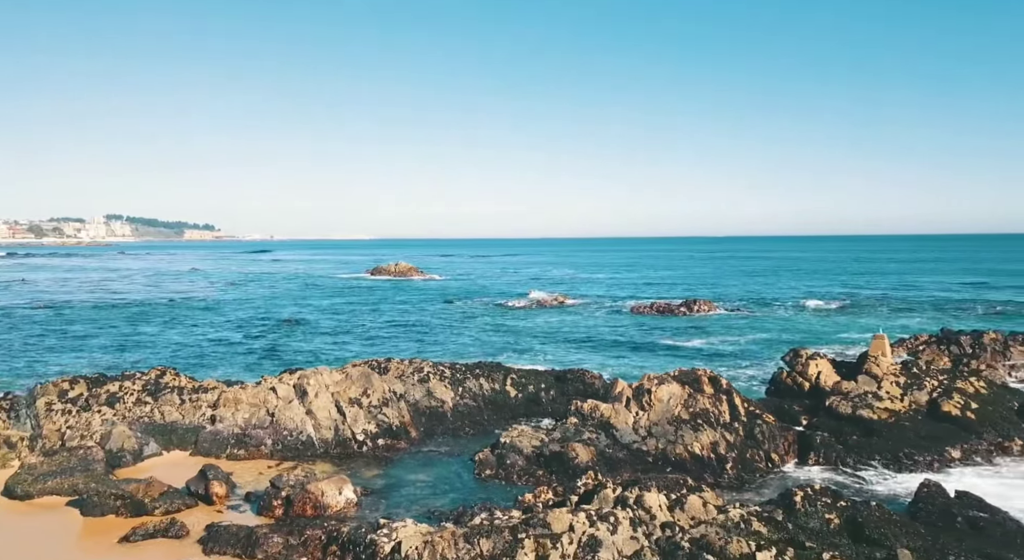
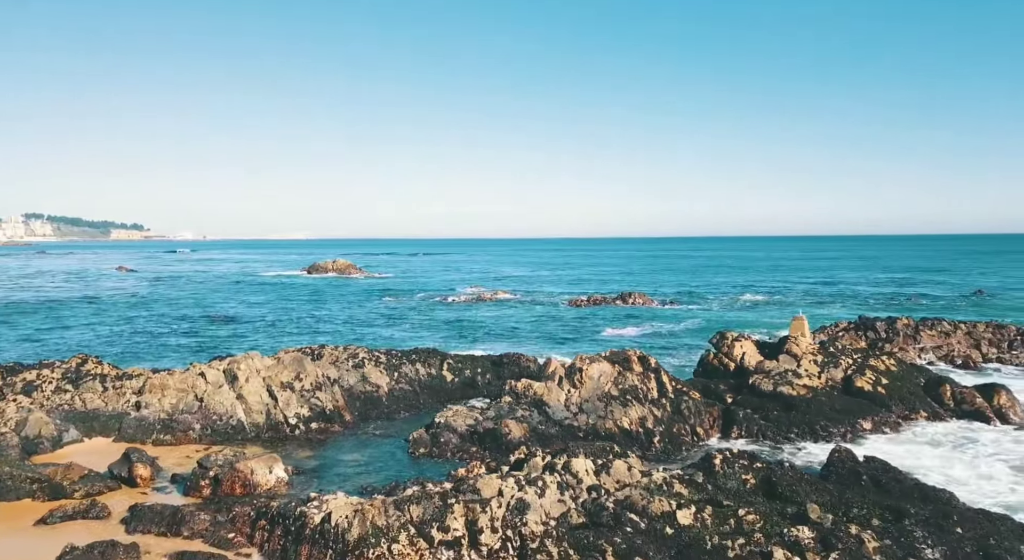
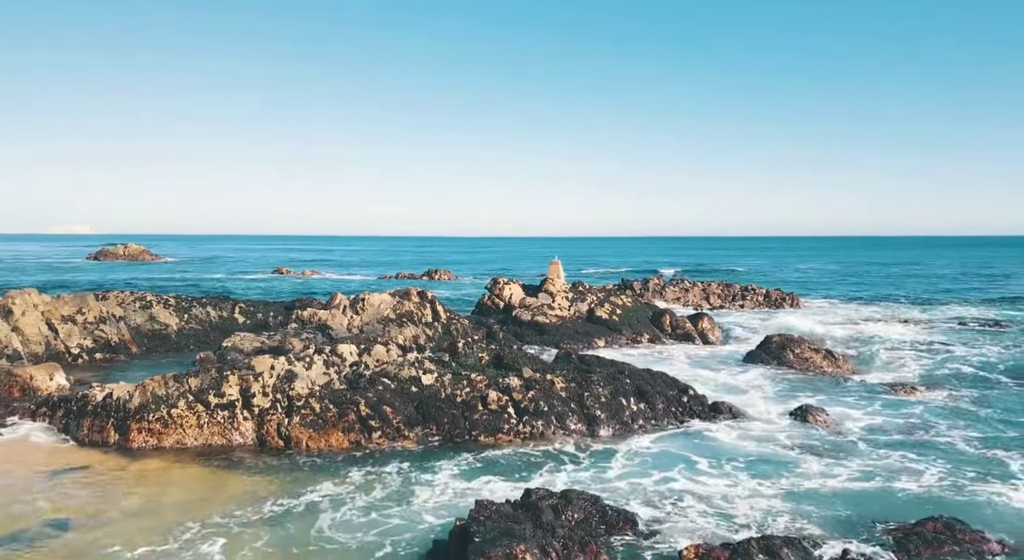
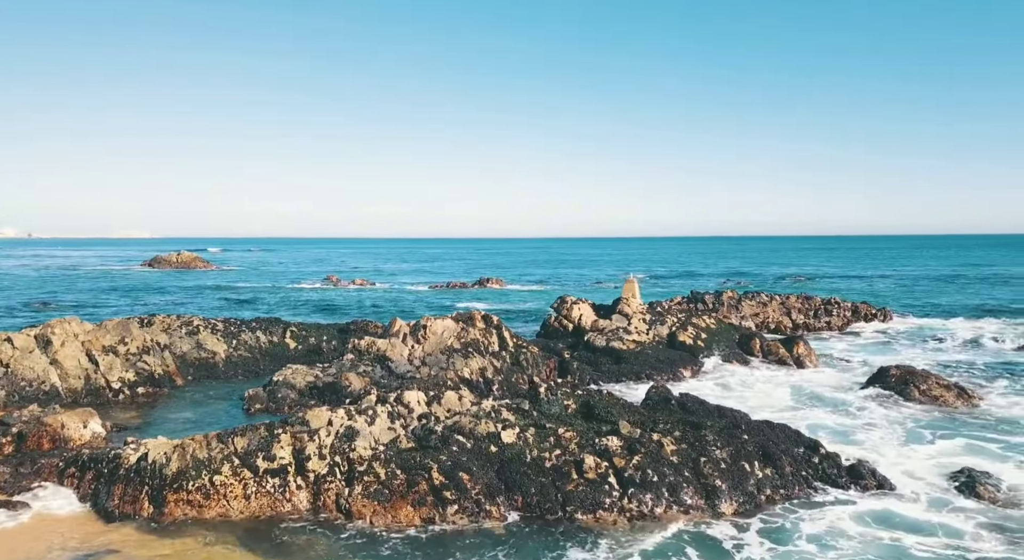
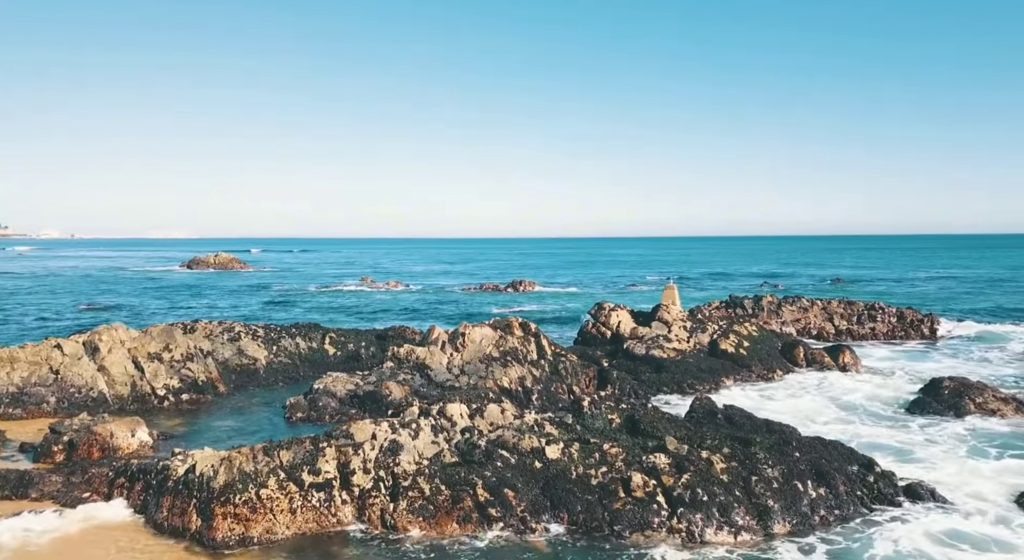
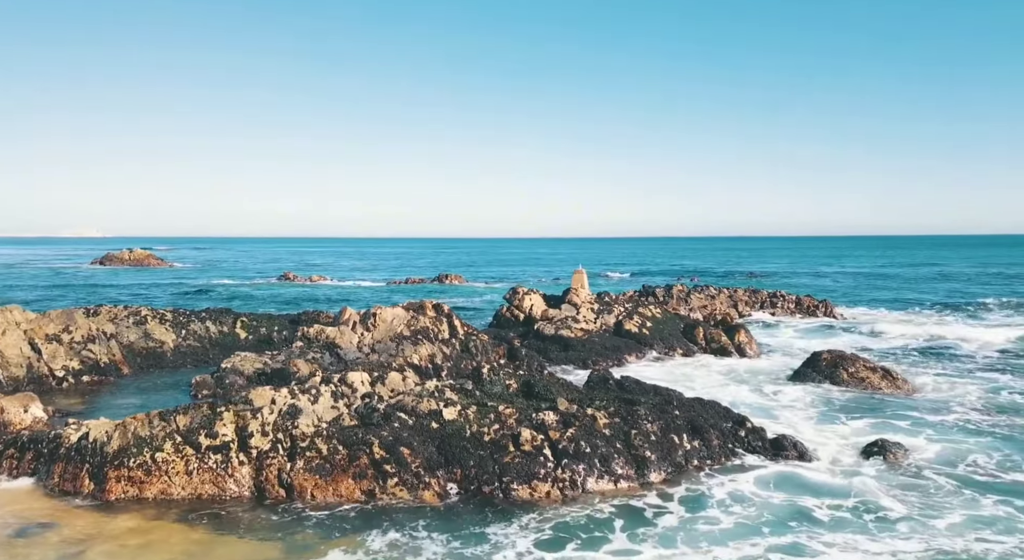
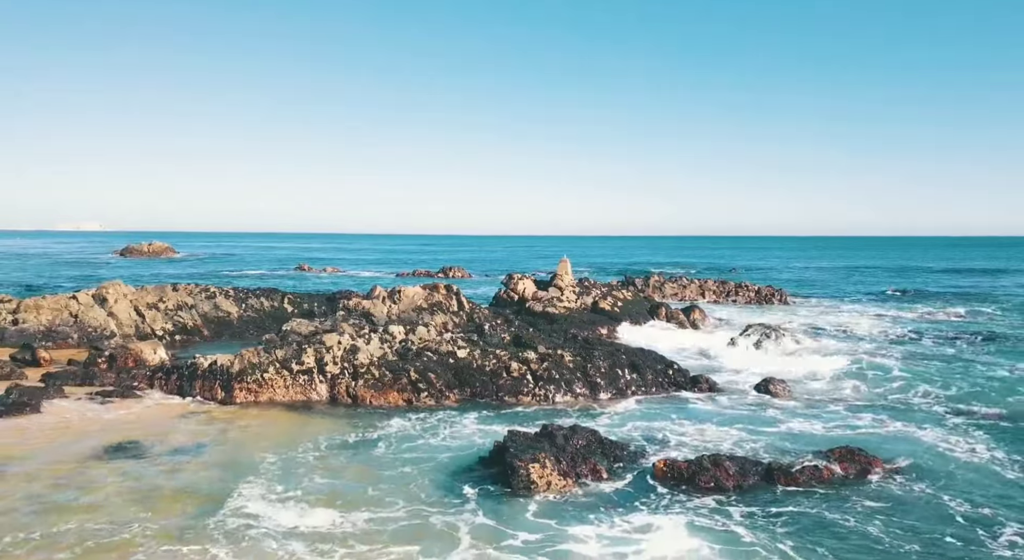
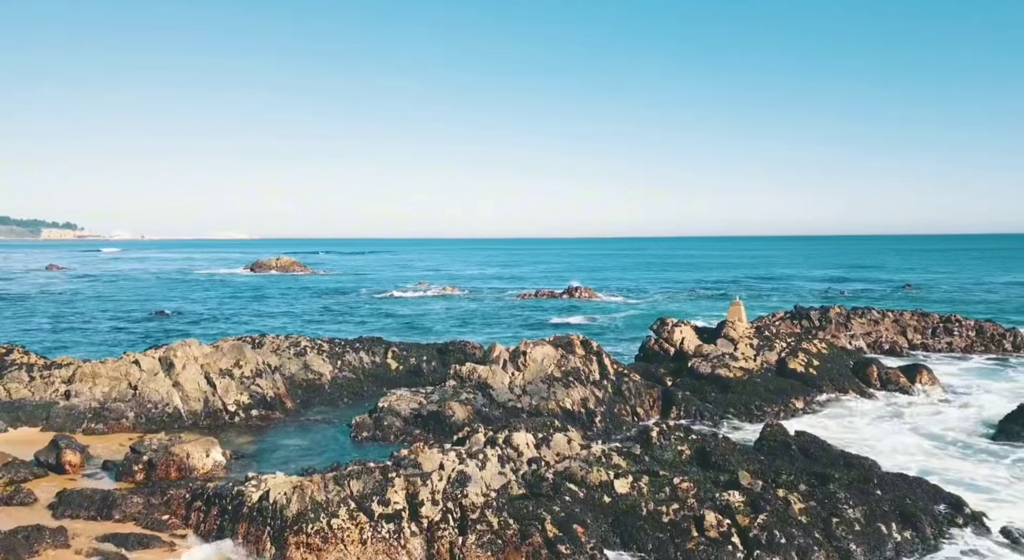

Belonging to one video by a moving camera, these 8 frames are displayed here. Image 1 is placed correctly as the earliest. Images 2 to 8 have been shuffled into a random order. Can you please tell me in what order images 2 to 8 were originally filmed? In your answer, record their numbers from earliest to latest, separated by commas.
2, 8, 5, 4, 6, 3, 7
